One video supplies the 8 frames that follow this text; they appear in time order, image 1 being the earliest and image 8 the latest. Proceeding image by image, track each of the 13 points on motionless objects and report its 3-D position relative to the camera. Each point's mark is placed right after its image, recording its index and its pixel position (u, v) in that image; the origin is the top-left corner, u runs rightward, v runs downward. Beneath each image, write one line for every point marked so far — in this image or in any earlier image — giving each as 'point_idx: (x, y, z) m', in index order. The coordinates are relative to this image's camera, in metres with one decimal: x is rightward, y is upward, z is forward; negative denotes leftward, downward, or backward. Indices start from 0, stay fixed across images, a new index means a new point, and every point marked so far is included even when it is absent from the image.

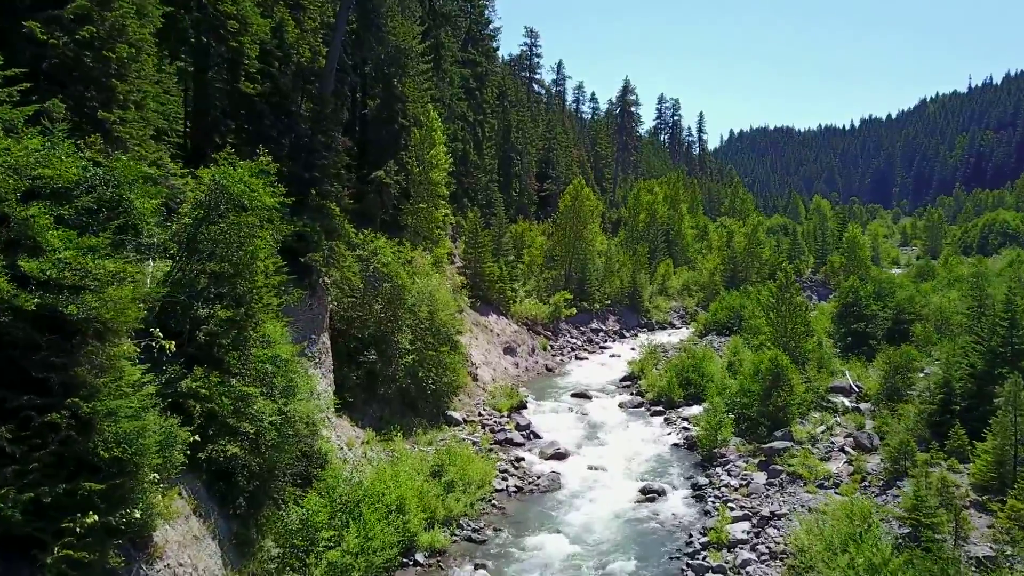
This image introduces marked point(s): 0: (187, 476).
0: (-6.1, -3.5, +15.3) m
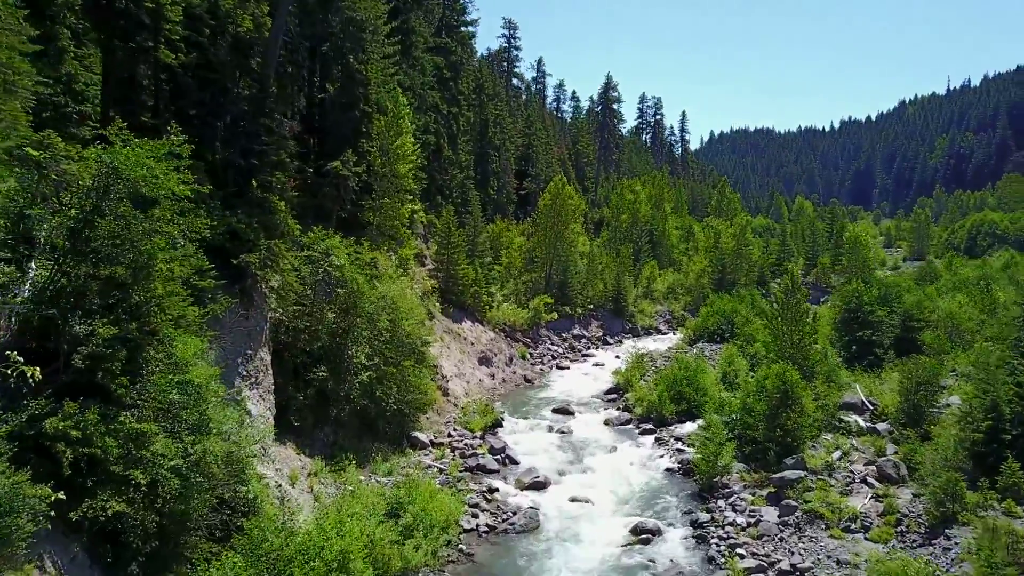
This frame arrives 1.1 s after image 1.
0: (-6.6, -3.7, +11.8) m
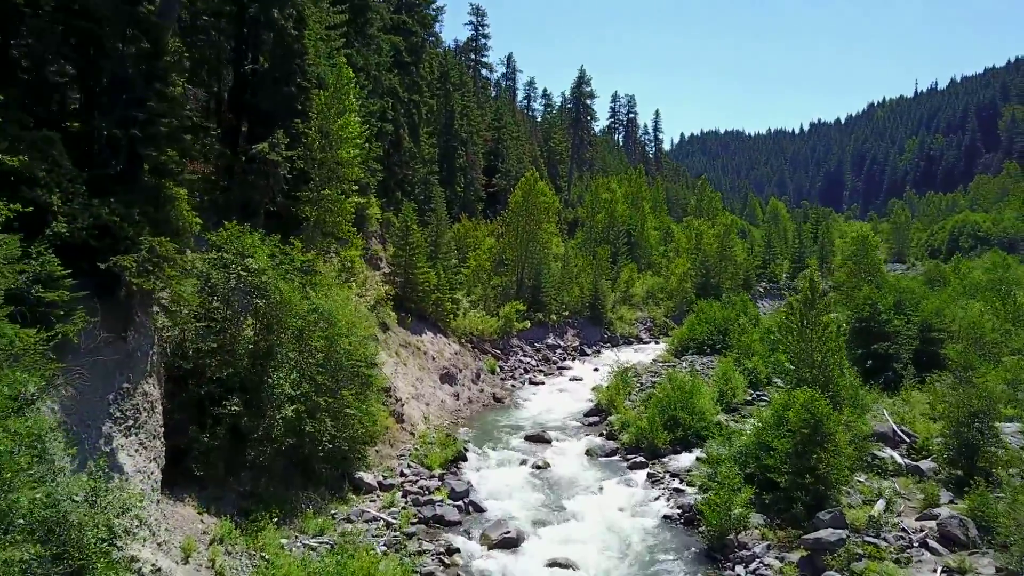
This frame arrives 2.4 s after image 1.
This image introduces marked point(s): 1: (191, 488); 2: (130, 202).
0: (-7.1, -3.9, +7.0) m
1: (-6.8, -4.2, +17.3) m
2: (-7.3, +1.6, +15.7) m
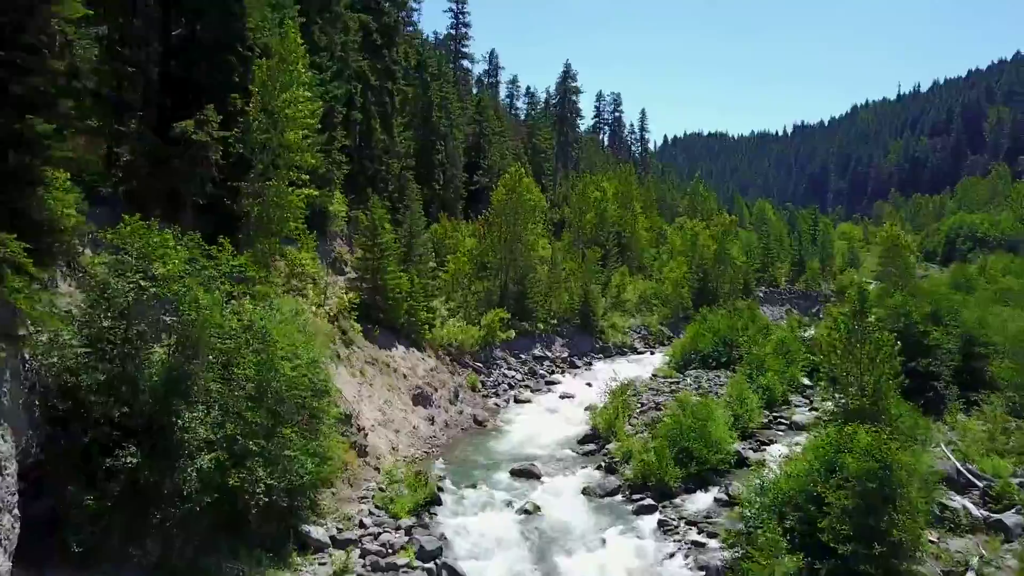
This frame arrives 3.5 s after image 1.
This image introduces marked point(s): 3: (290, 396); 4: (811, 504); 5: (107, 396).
0: (-7.1, -4.1, +2.7) m
1: (-7.0, -4.4, +13.0) m
2: (-7.5, +1.4, +11.4) m
3: (-4.6, -2.2, +16.8) m
4: (+5.8, -4.2, +16.1) m
5: (-6.9, -1.8, +14.1) m
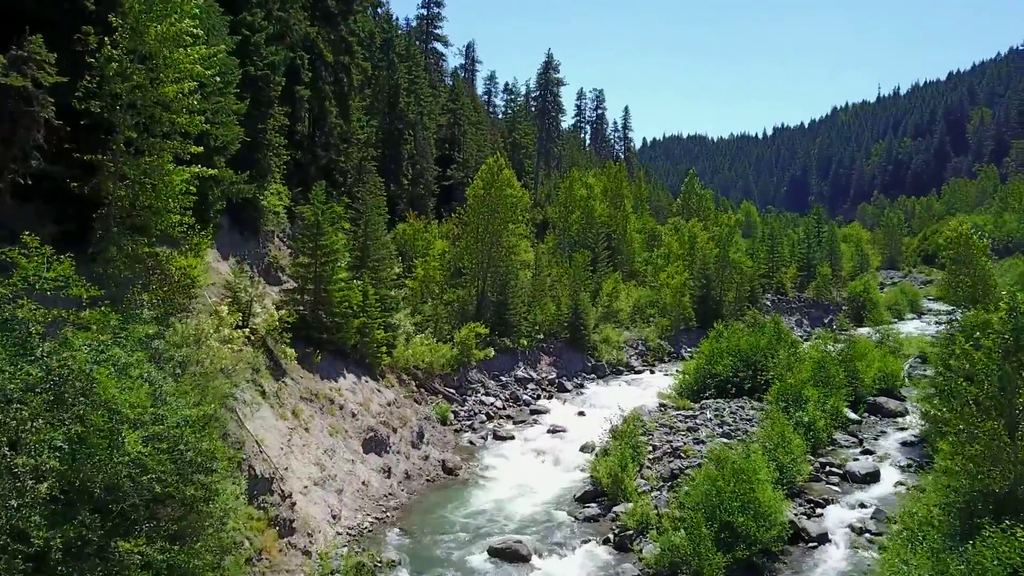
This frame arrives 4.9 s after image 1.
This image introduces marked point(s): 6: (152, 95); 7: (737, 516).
0: (-7.0, -4.4, -3.6) m
1: (-7.2, -4.8, +6.7) m
2: (-7.6, +1.1, +5.1) m
3: (-4.9, -2.6, +10.5) m
4: (+5.6, -4.5, +10.1) m
5: (-7.1, -2.2, +7.8) m
6: (-6.5, +3.5, +15.0) m
7: (+4.6, -4.7, +17.1) m
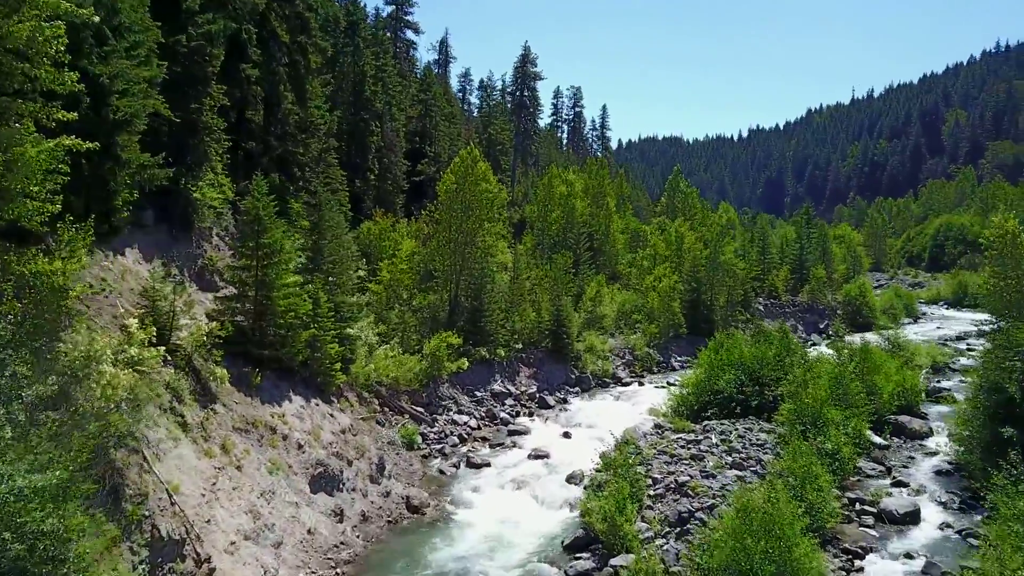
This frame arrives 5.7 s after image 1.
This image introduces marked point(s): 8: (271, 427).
0: (-6.8, -4.5, -7.3) m
1: (-7.3, -4.9, +2.9) m
2: (-7.7, +0.9, +1.3) m
3: (-5.1, -2.7, +6.9) m
4: (+5.4, -4.7, +6.7) m
5: (-7.2, -2.3, +4.1) m
6: (-6.8, +3.3, +11.3) m
7: (+4.2, -4.9, +13.8) m
8: (-5.5, -3.1, +18.8) m
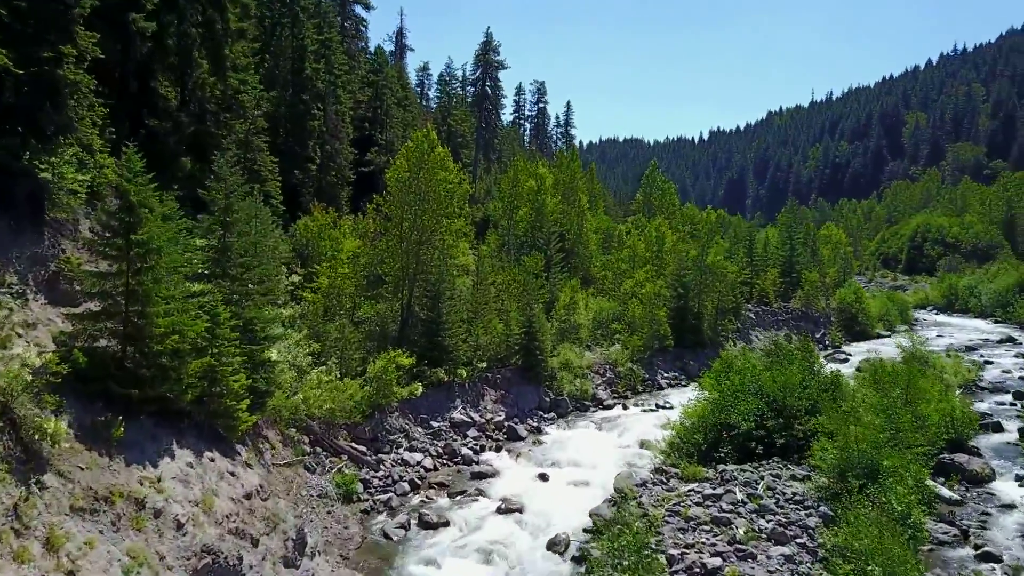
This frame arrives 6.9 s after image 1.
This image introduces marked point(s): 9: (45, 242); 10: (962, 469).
0: (-6.0, -4.7, -13.0) m
1: (-7.0, -5.1, -2.7) m
2: (-7.4, +0.7, -4.3) m
3: (-5.0, -2.9, +1.3) m
4: (+5.4, -4.9, +1.7) m
5: (-7.1, -2.5, -1.6) m
6: (-7.0, +3.1, +5.7) m
7: (+3.9, -5.1, +8.6) m
8: (-6.0, -3.4, +13.2) m
9: (-9.4, +0.9, +16.6) m
10: (+10.8, -4.4, +19.6) m
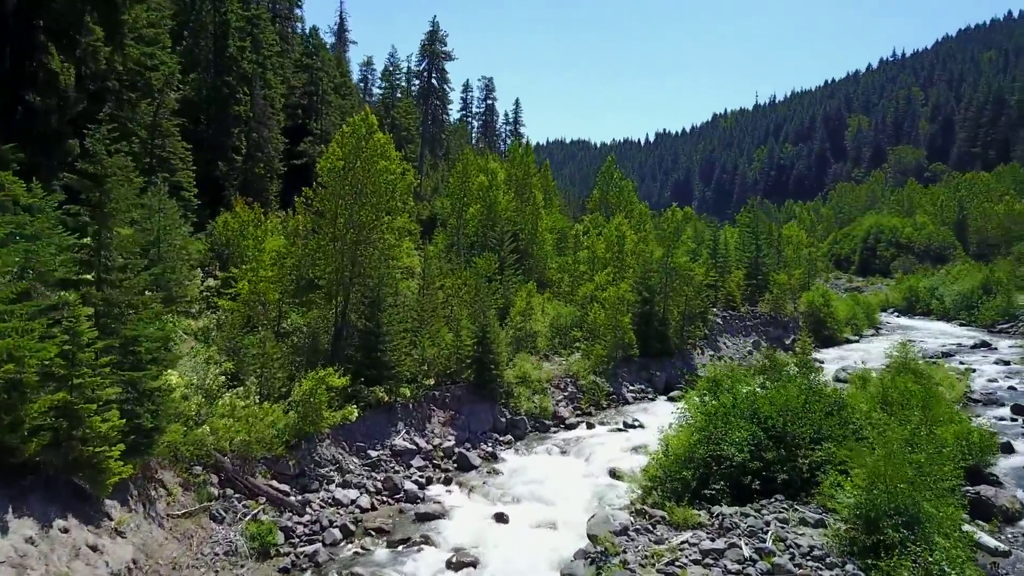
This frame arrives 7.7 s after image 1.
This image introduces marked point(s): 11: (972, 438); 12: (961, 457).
0: (-4.8, -4.8, -16.8) m
1: (-6.5, -5.2, -6.7) m
2: (-6.8, +0.6, -8.3) m
3: (-4.8, -3.0, -2.5) m
4: (+5.6, -5.0, -1.5) m
5: (-6.6, -2.6, -5.5) m
6: (-7.1, +3.0, +1.8) m
7: (+3.7, -5.2, +5.4) m
8: (-6.5, -3.5, +9.3) m
9: (-10.2, +0.8, +12.5) m
10: (+9.9, -4.5, +16.8) m
11: (+11.0, -3.6, +19.6) m
12: (+10.0, -3.7, +18.3) m
